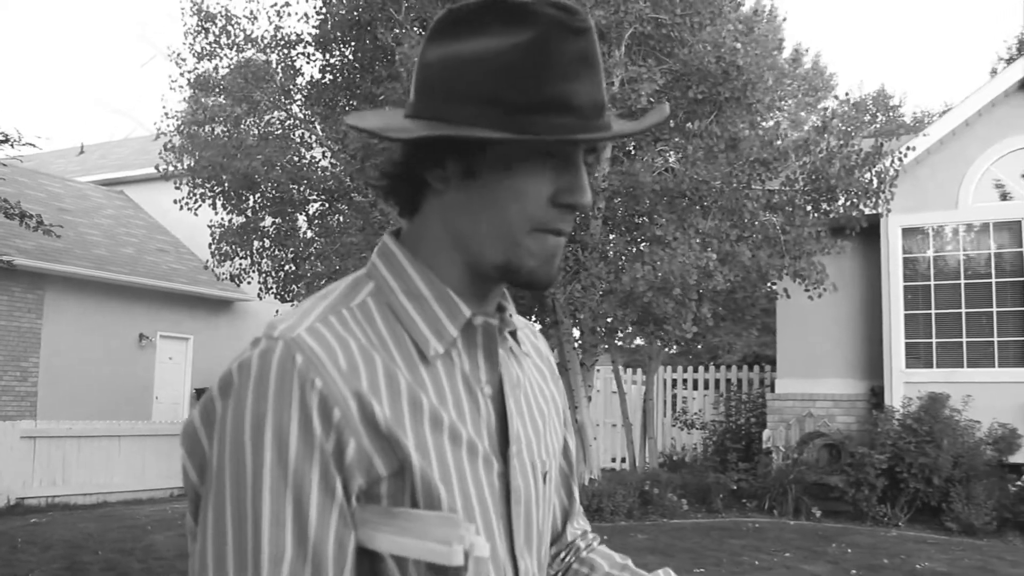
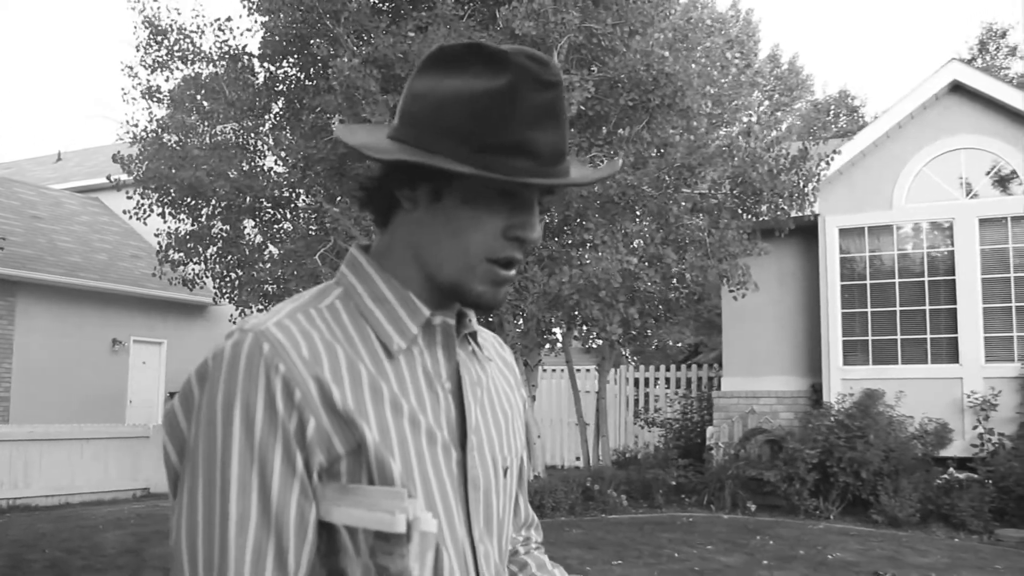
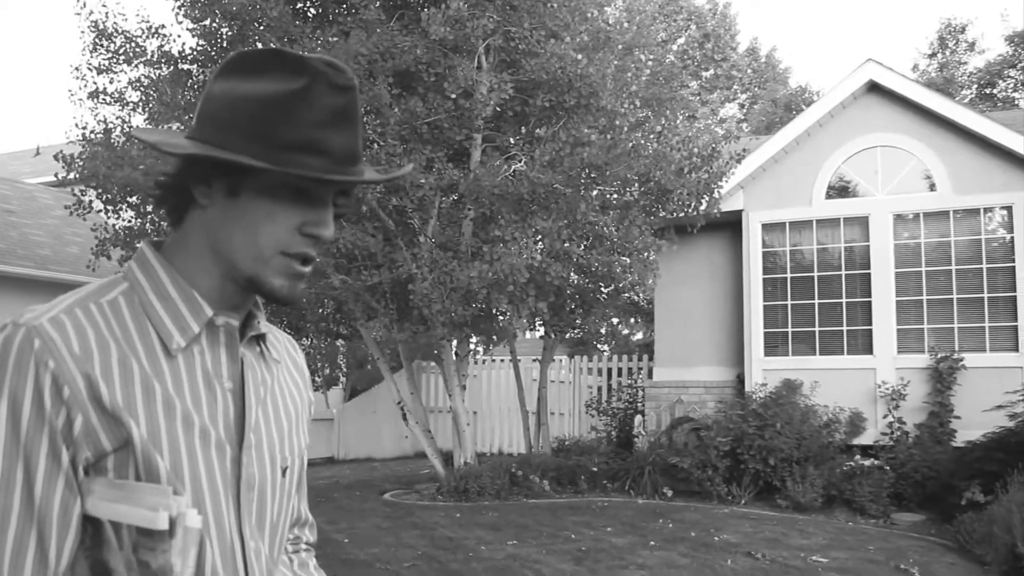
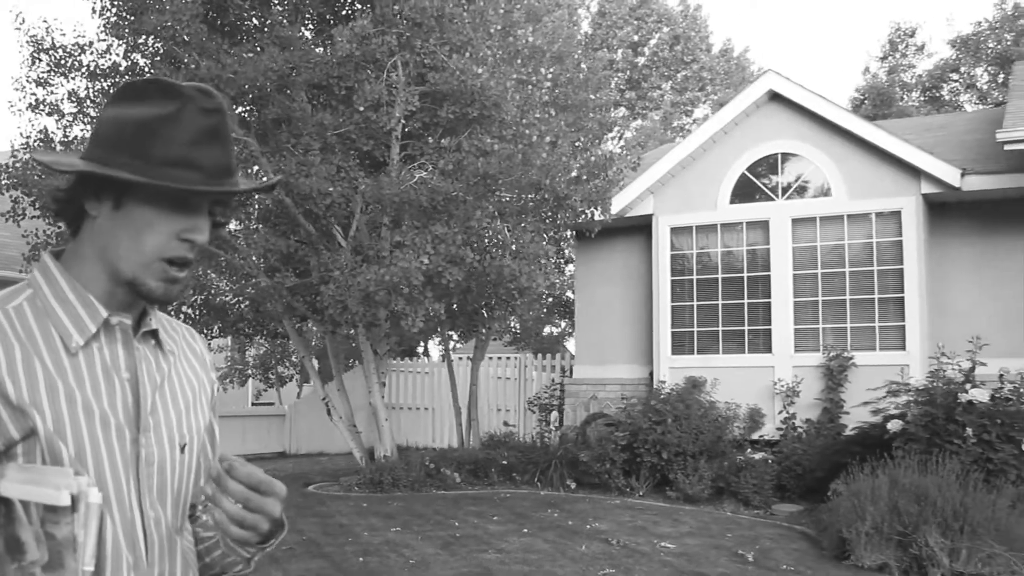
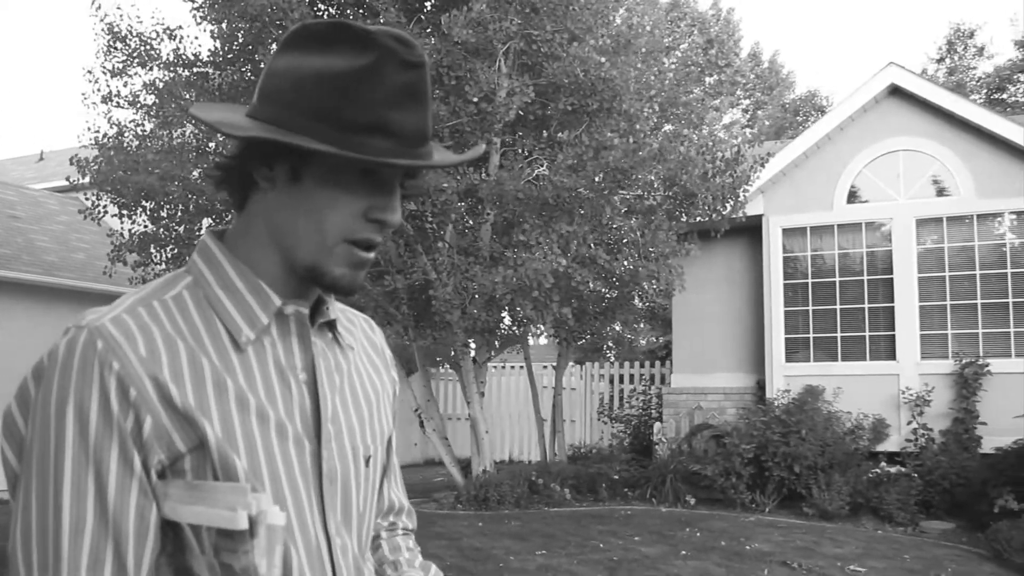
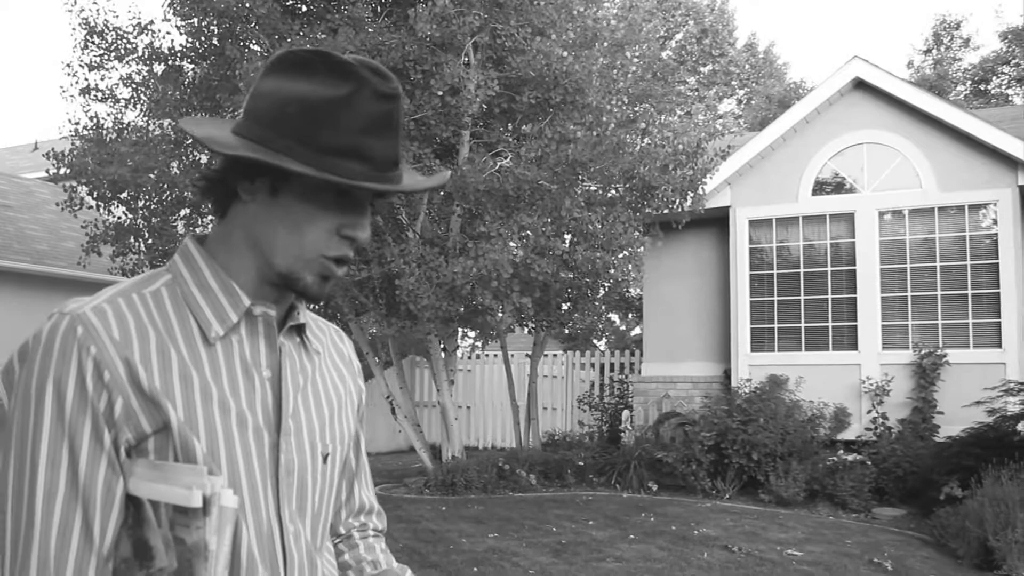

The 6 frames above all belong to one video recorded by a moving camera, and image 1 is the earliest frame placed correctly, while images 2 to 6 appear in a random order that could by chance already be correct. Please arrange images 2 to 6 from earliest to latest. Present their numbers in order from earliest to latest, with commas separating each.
2, 5, 3, 6, 4
